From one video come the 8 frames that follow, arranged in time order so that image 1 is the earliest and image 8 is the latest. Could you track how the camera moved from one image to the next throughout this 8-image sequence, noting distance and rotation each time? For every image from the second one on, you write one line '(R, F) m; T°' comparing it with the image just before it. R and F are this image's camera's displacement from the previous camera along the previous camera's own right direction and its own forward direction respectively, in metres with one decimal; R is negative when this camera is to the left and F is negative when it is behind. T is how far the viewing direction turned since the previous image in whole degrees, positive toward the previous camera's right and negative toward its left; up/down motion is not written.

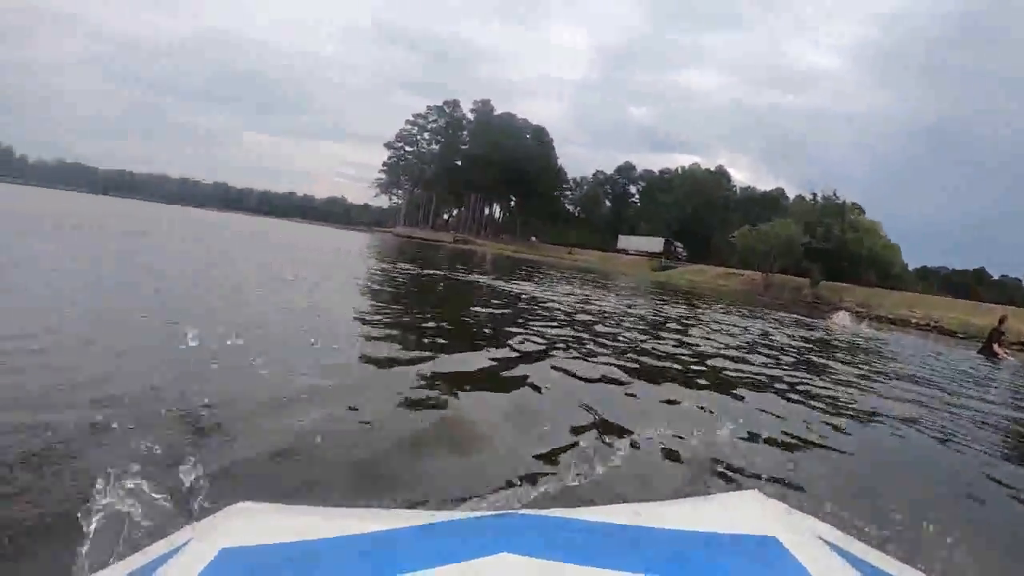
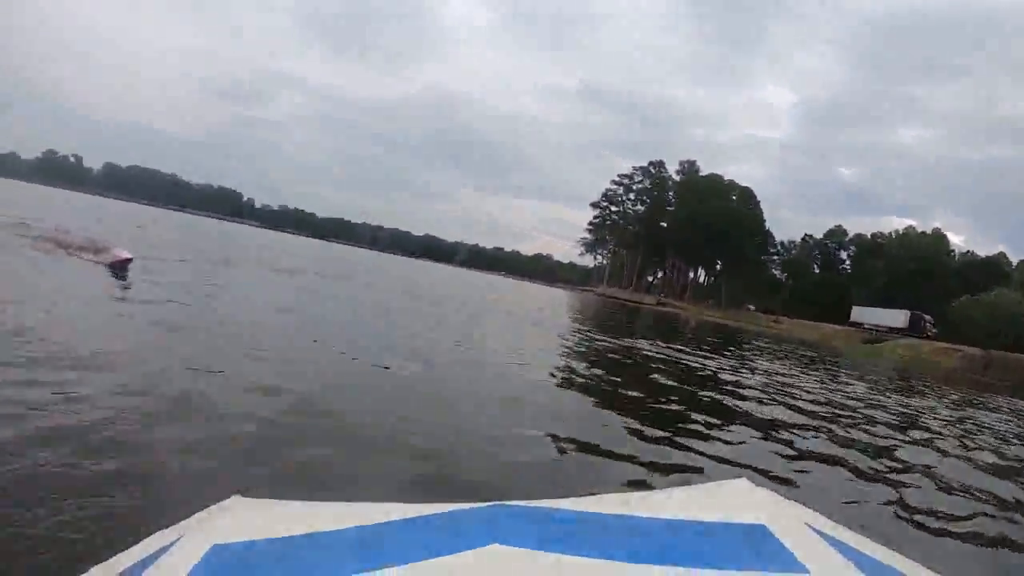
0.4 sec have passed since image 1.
(+0.3, -2.0) m; -19°
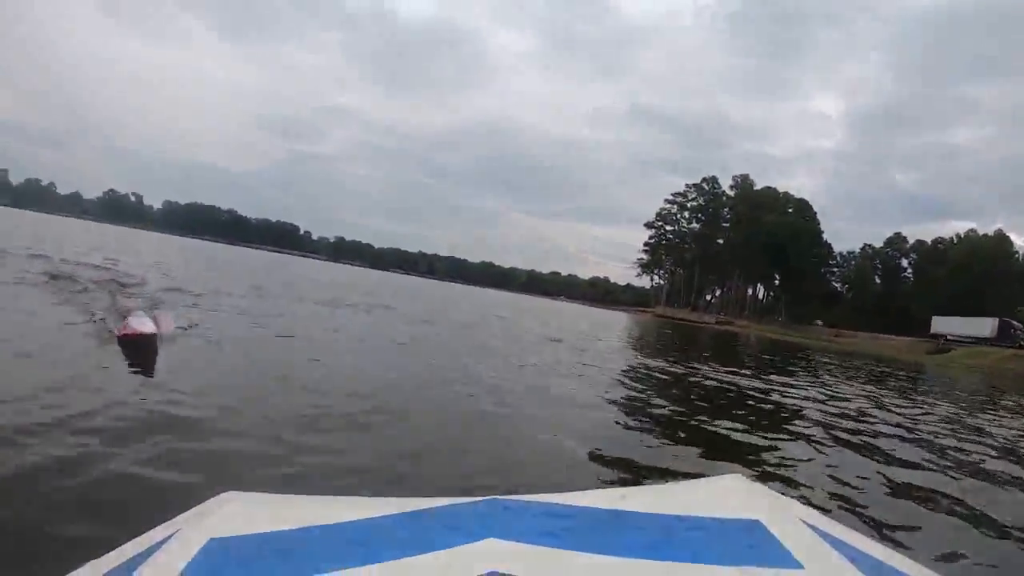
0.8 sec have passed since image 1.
(-0.2, -1.2) m; -5°
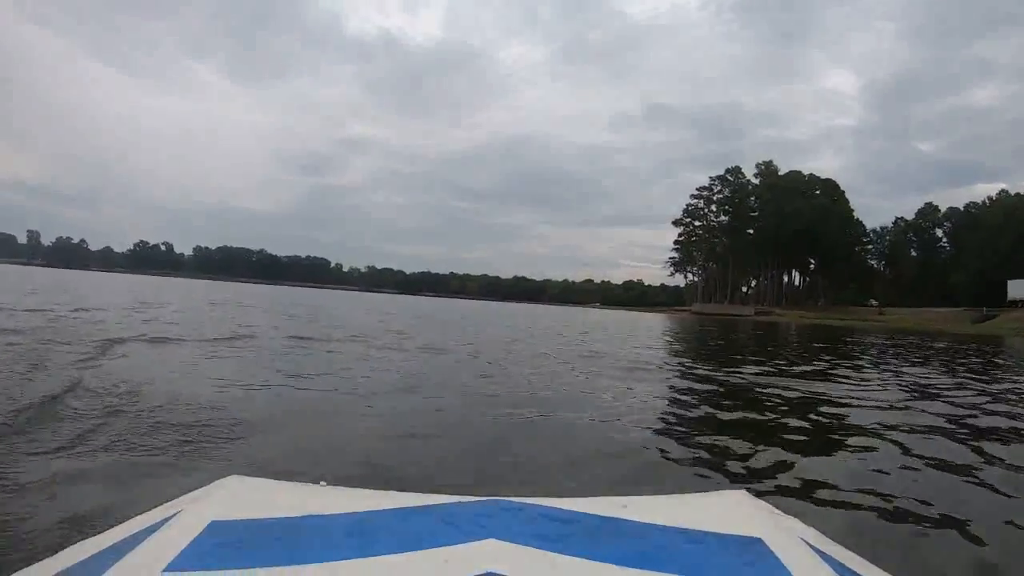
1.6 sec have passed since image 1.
(-0.3, -0.6) m; -3°
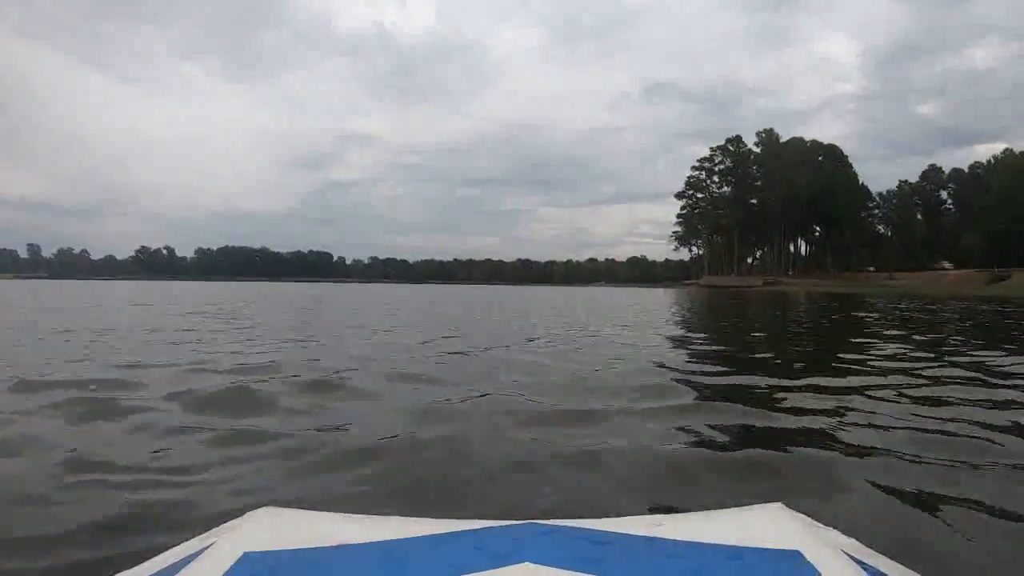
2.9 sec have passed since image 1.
(-0.1, 0.0) m; 0°
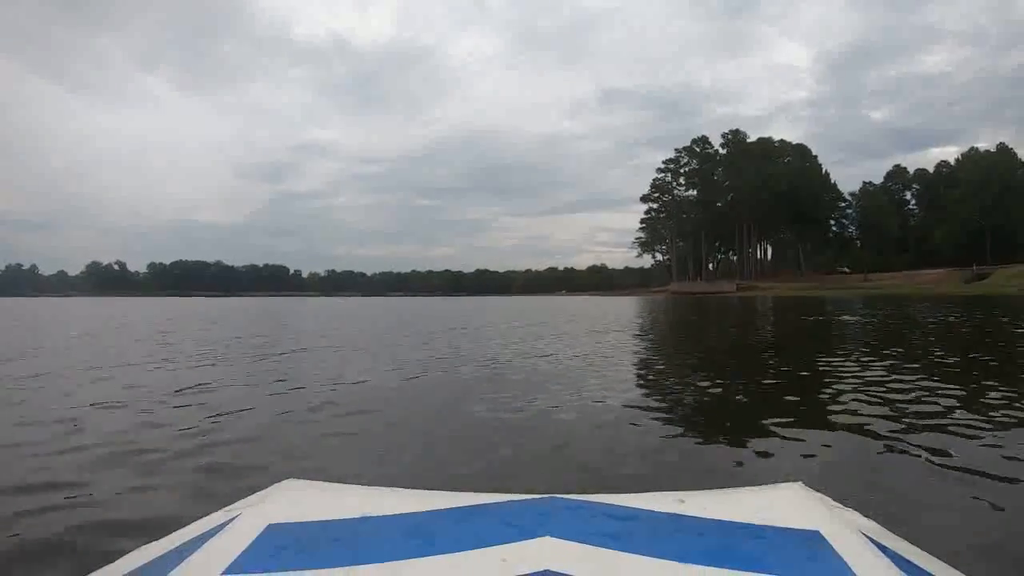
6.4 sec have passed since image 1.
(+0.2, +1.7) m; +4°
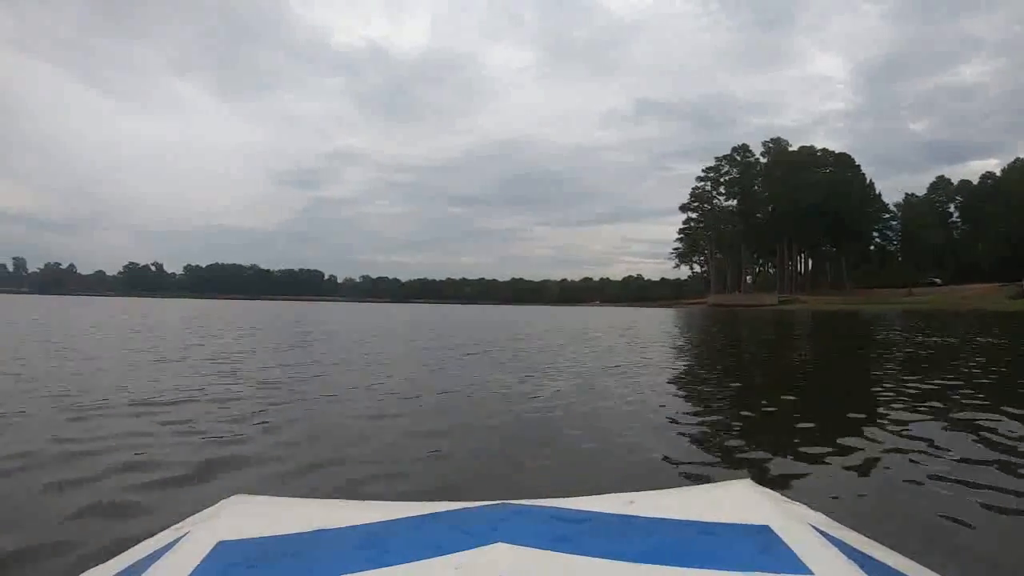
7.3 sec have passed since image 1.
(-0.5, -0.5) m; -3°
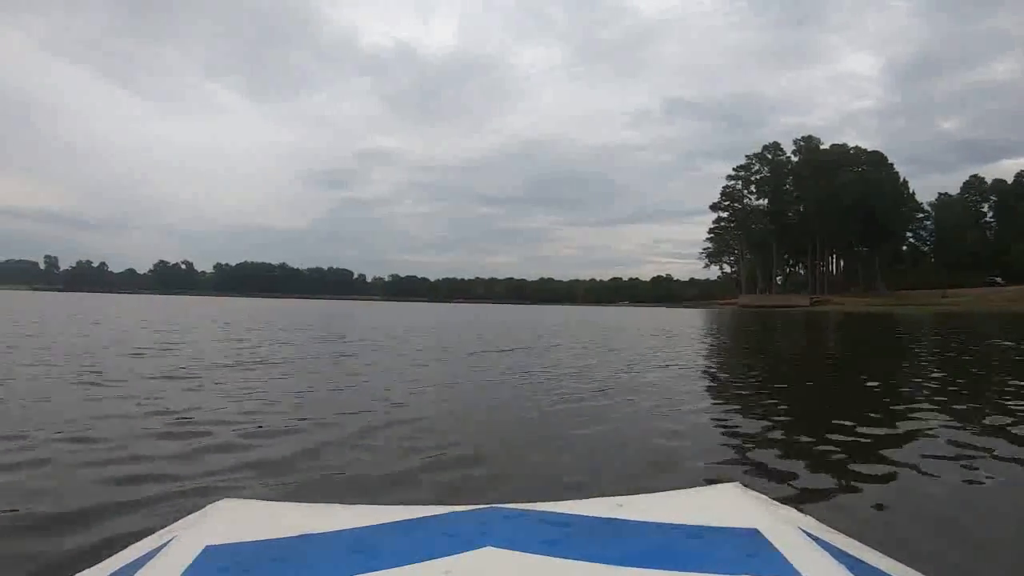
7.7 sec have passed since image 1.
(-0.3, -0.5) m; -2°
